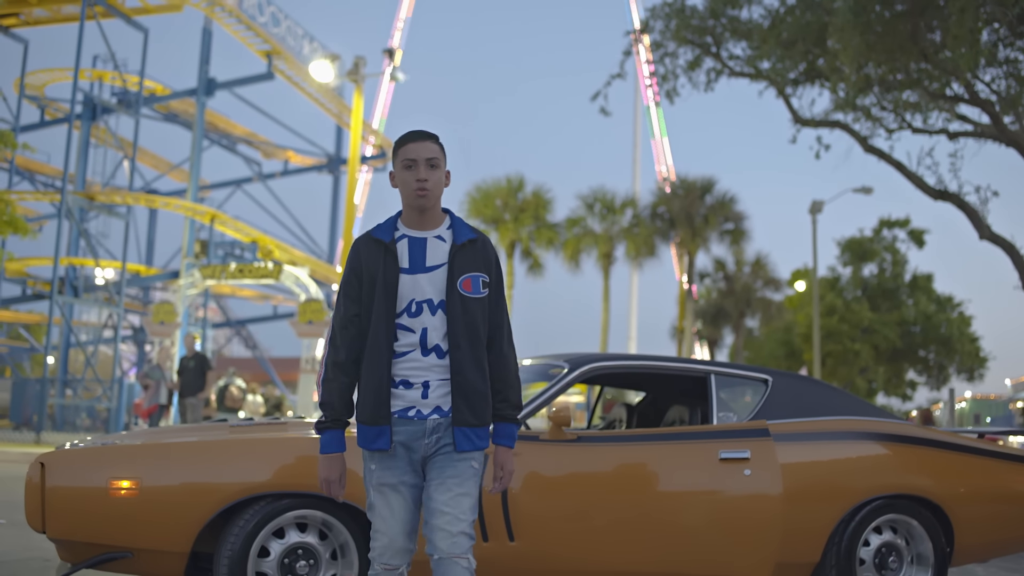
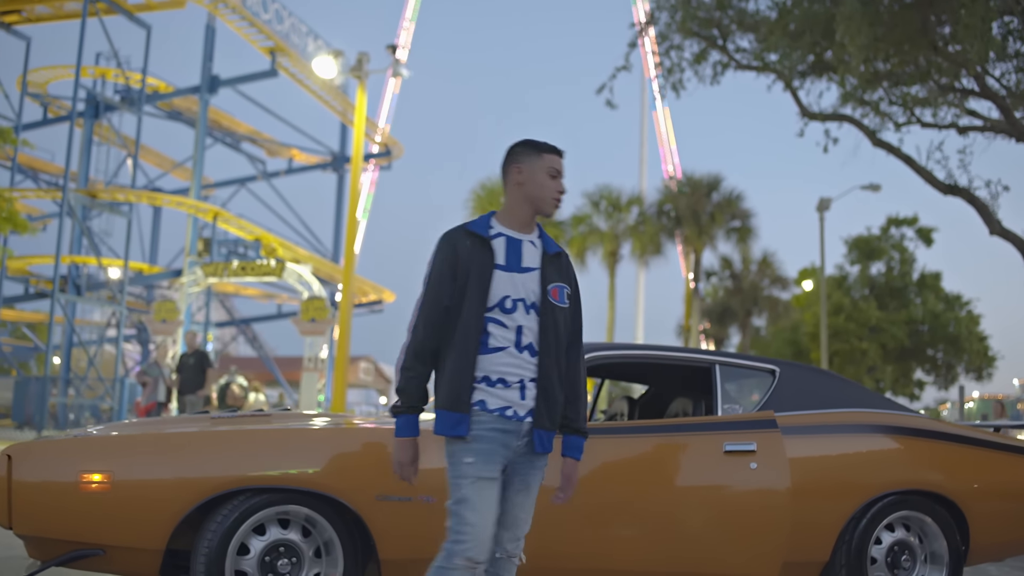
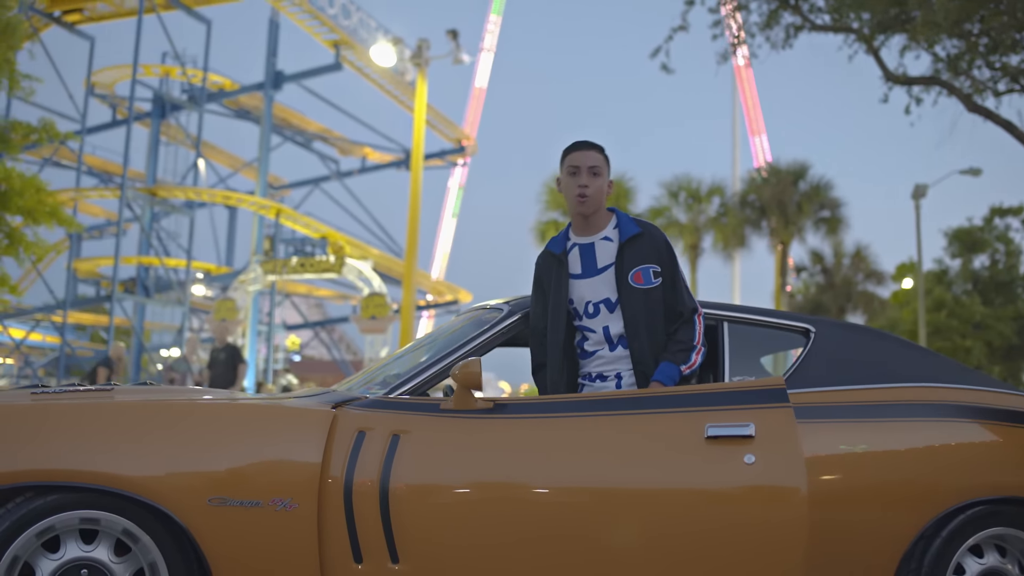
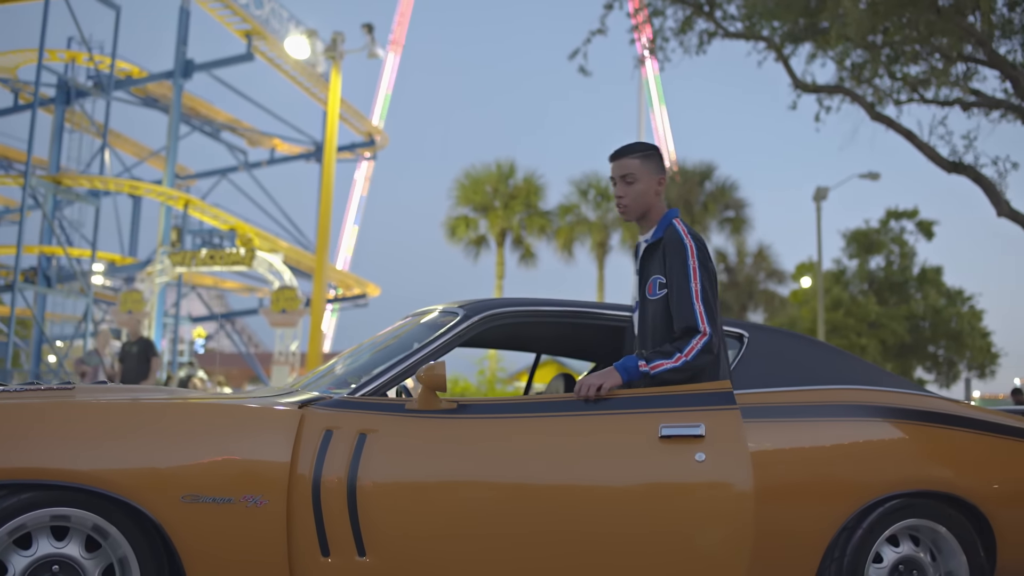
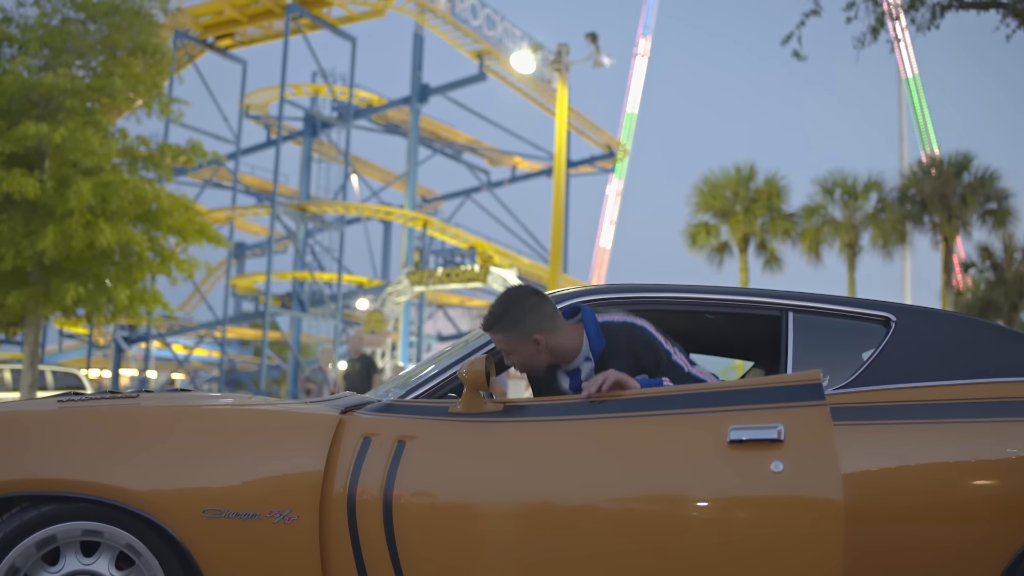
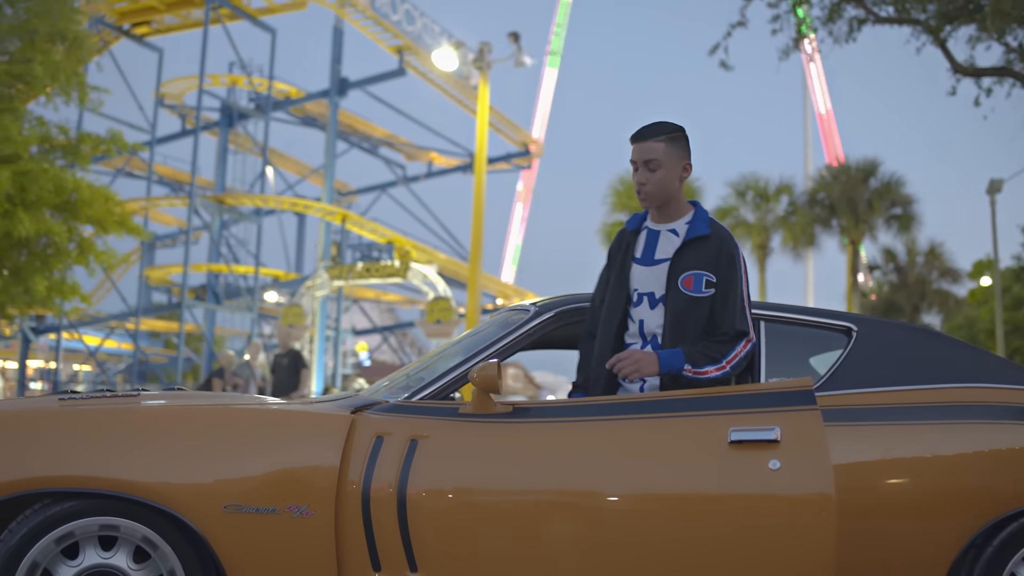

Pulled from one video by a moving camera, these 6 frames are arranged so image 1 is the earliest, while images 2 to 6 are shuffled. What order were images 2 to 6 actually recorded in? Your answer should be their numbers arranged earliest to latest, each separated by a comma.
2, 4, 3, 6, 5
